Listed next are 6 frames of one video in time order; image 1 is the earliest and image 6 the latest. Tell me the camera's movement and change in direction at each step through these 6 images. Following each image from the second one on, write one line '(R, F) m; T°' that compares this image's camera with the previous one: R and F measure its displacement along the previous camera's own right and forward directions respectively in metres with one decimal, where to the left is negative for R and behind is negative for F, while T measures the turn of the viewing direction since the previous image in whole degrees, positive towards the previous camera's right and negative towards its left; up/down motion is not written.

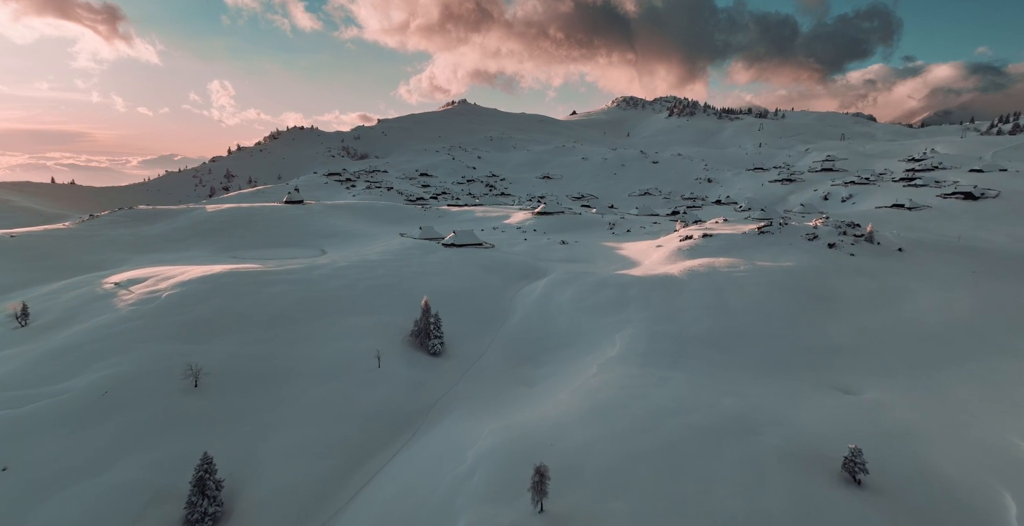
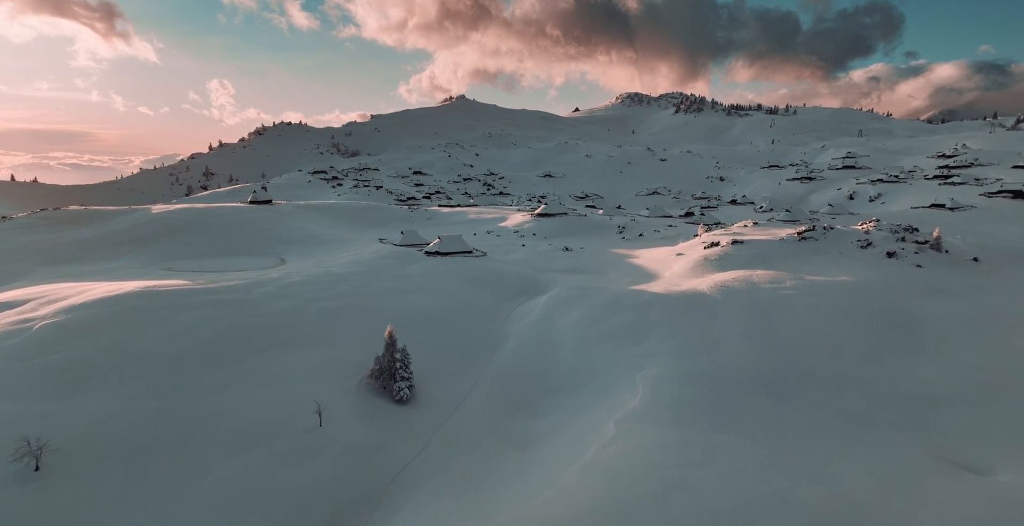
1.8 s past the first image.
(+0.4, +5.9) m; 0°
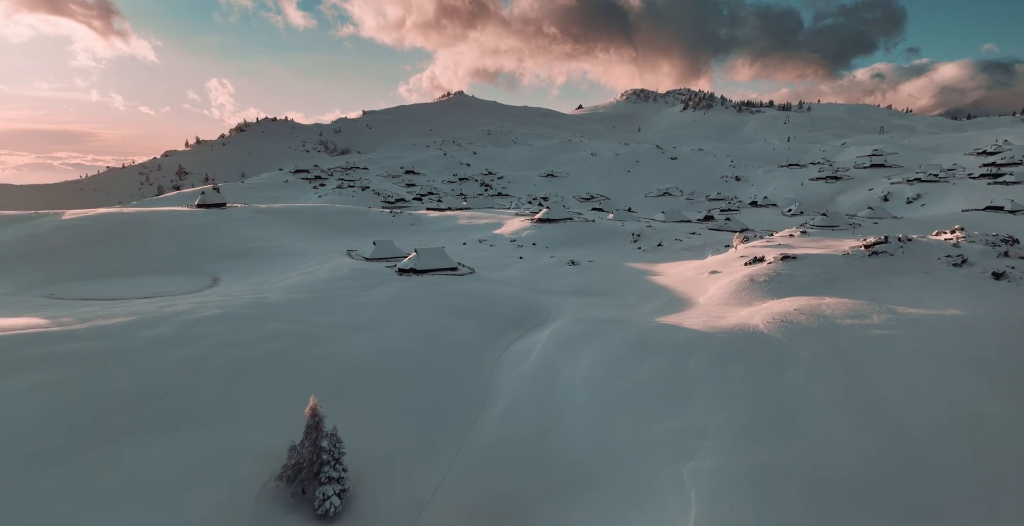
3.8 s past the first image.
(+0.4, +6.7) m; 0°
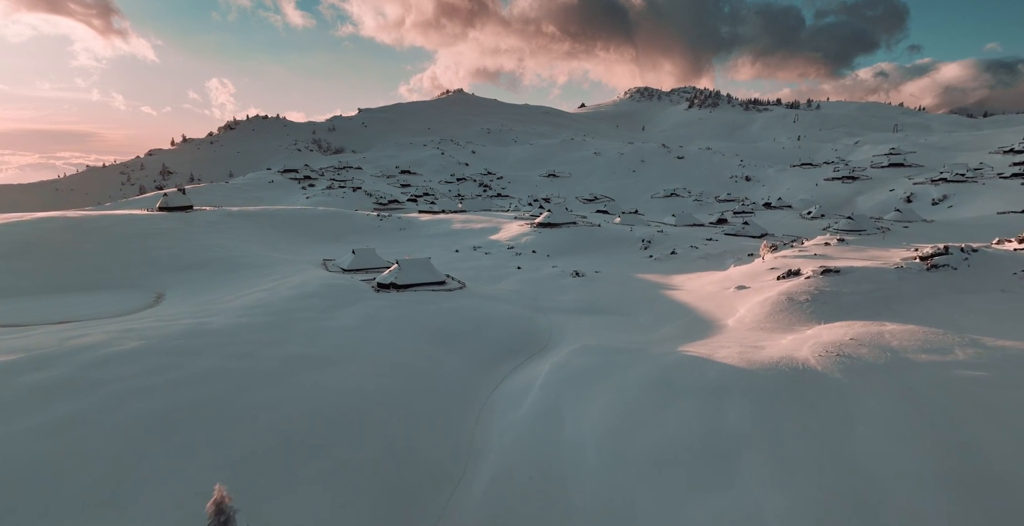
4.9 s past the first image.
(+0.2, +3.8) m; 0°
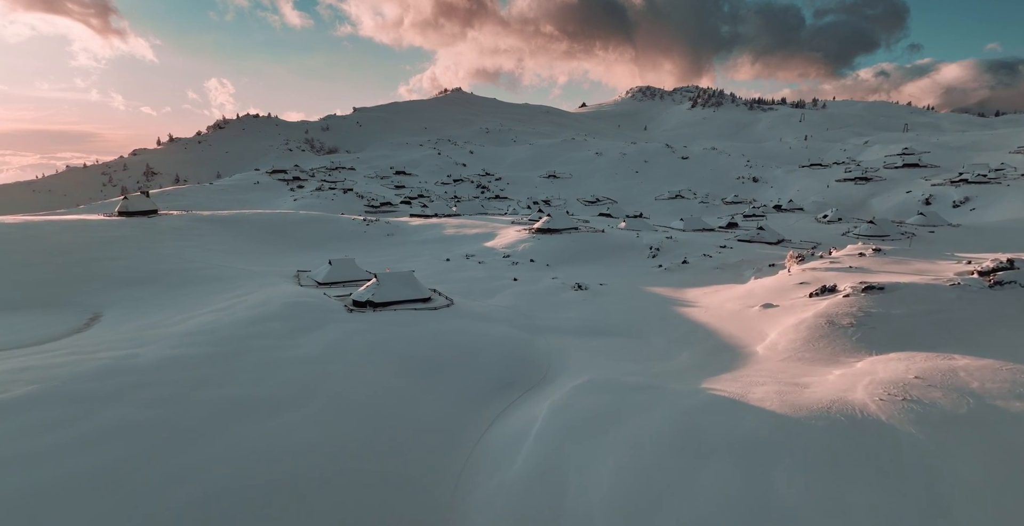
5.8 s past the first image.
(+0.2, +3.0) m; 0°
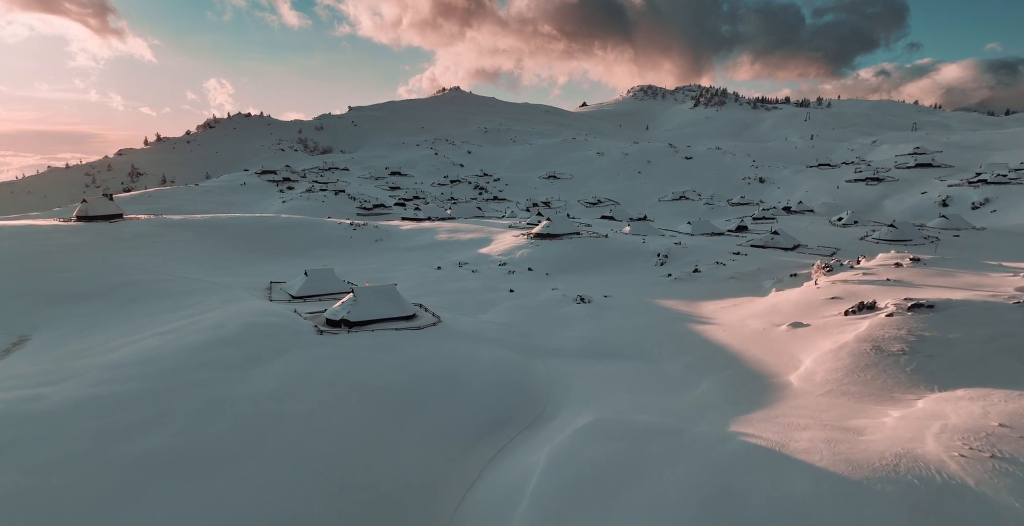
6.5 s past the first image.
(+0.2, +2.5) m; 0°
